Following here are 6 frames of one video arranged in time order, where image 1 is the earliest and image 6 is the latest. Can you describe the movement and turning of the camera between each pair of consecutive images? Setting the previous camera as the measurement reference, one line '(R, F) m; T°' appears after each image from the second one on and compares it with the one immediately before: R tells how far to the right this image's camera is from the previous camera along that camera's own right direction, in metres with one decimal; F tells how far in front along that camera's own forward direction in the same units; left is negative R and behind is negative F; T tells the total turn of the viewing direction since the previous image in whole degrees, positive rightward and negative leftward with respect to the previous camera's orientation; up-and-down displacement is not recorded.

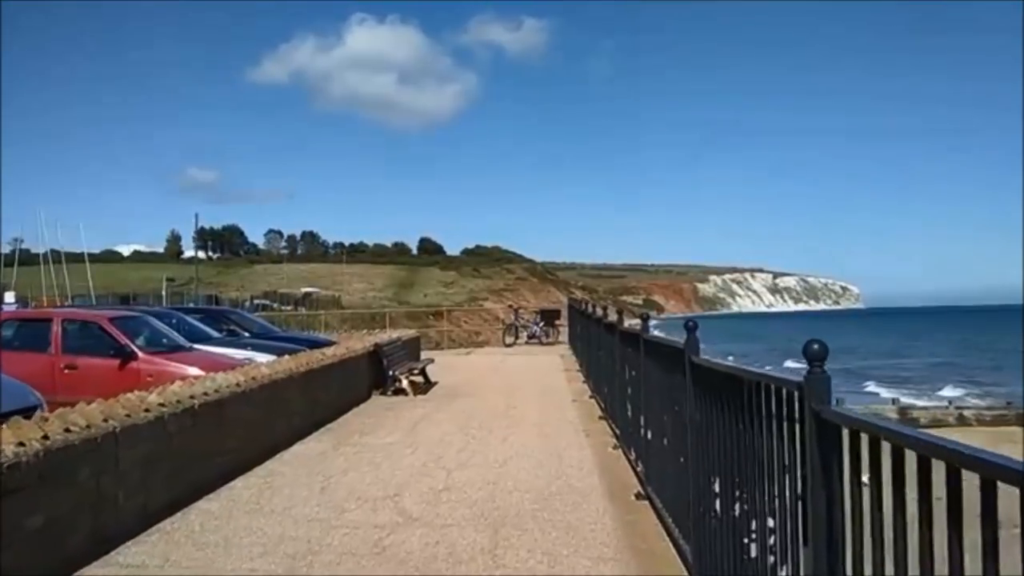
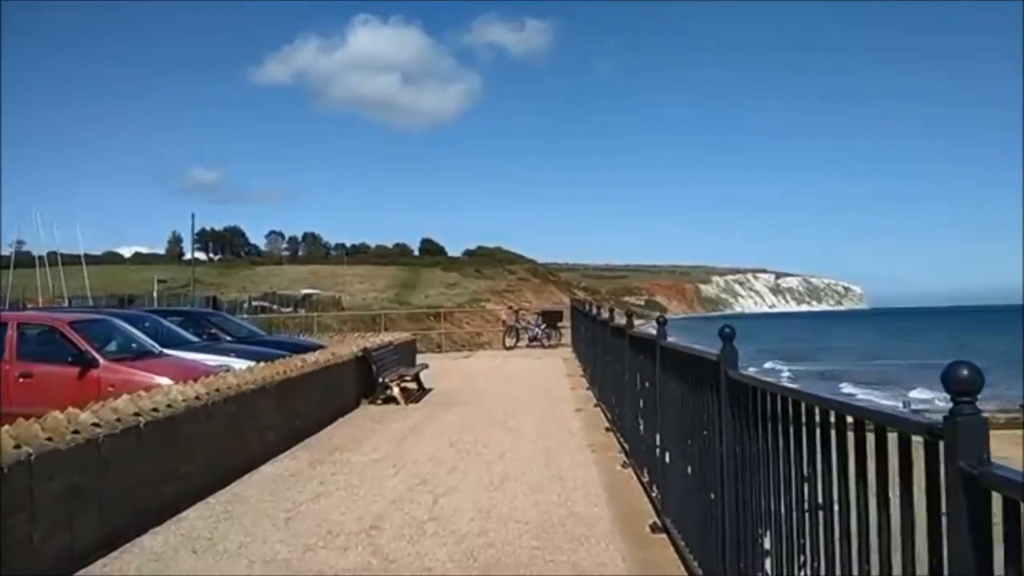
(0.0, +1.2) m; 0°
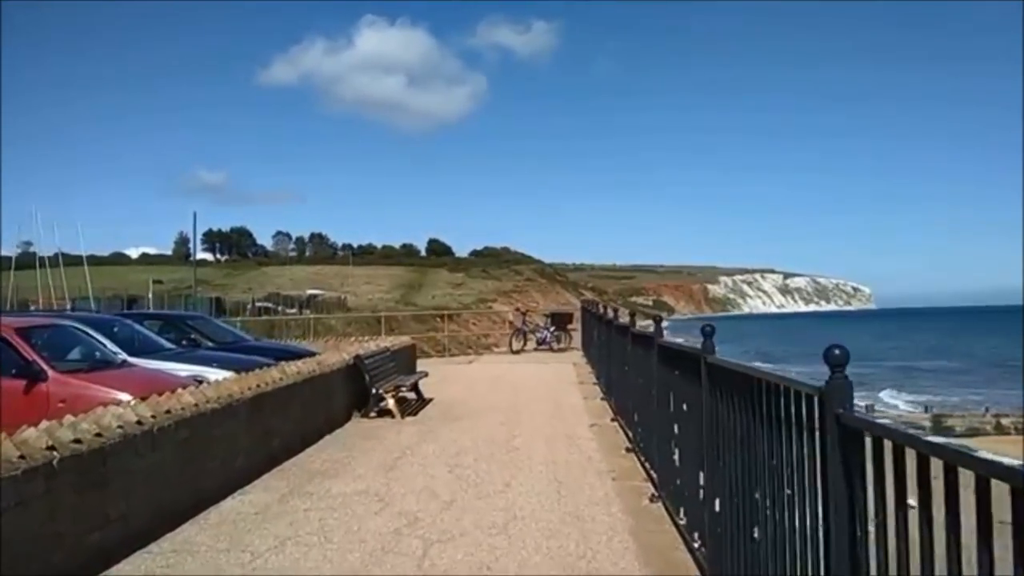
(0.0, +1.5) m; 0°
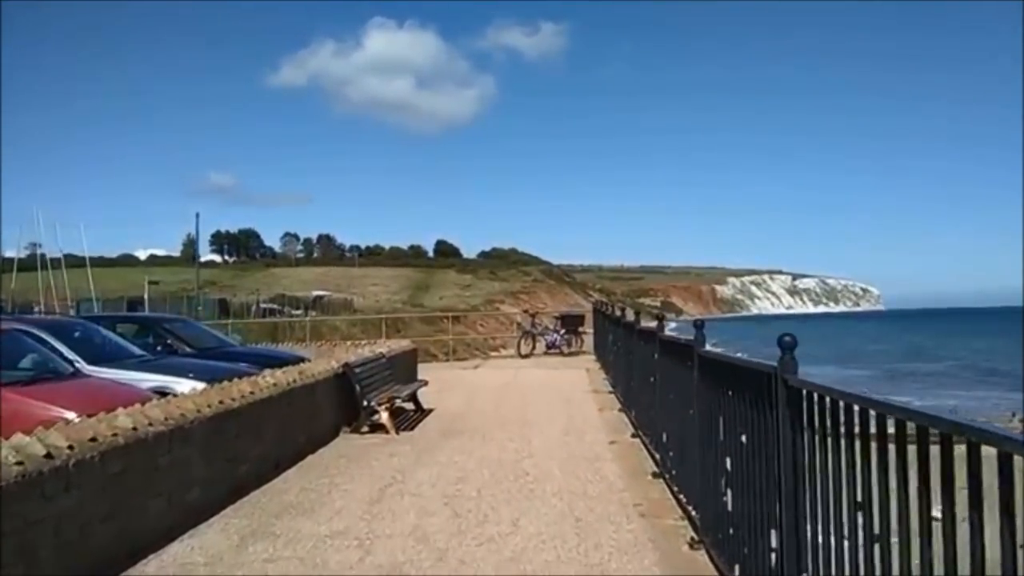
(0.0, +1.6) m; 0°
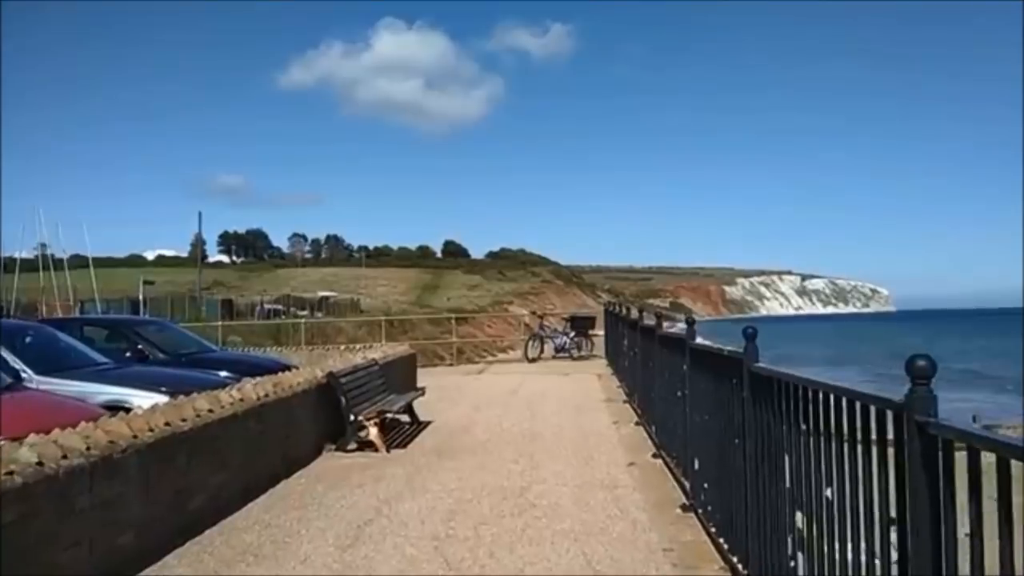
(0.0, +1.4) m; 0°
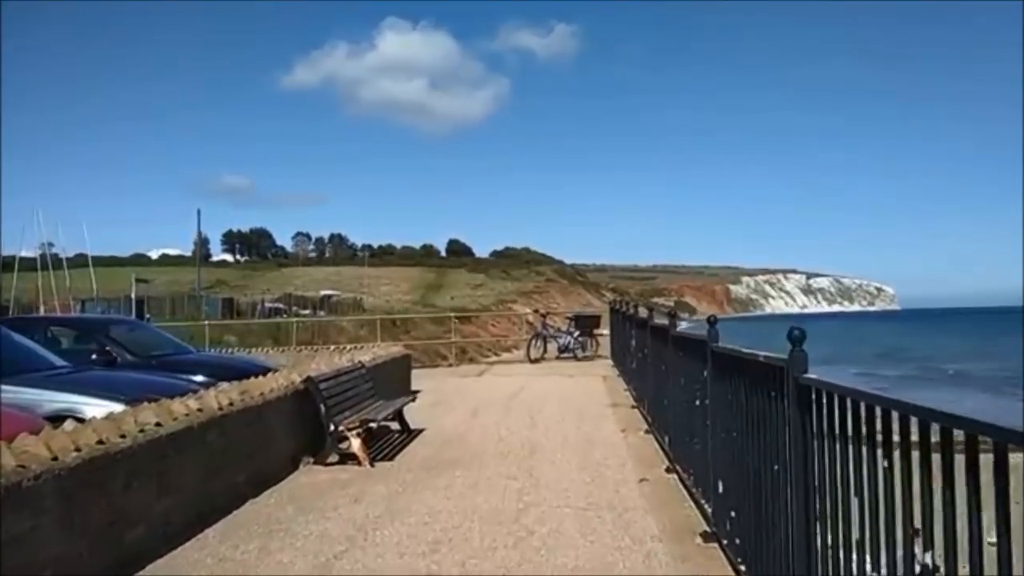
(+0.1, +1.1) m; 0°
